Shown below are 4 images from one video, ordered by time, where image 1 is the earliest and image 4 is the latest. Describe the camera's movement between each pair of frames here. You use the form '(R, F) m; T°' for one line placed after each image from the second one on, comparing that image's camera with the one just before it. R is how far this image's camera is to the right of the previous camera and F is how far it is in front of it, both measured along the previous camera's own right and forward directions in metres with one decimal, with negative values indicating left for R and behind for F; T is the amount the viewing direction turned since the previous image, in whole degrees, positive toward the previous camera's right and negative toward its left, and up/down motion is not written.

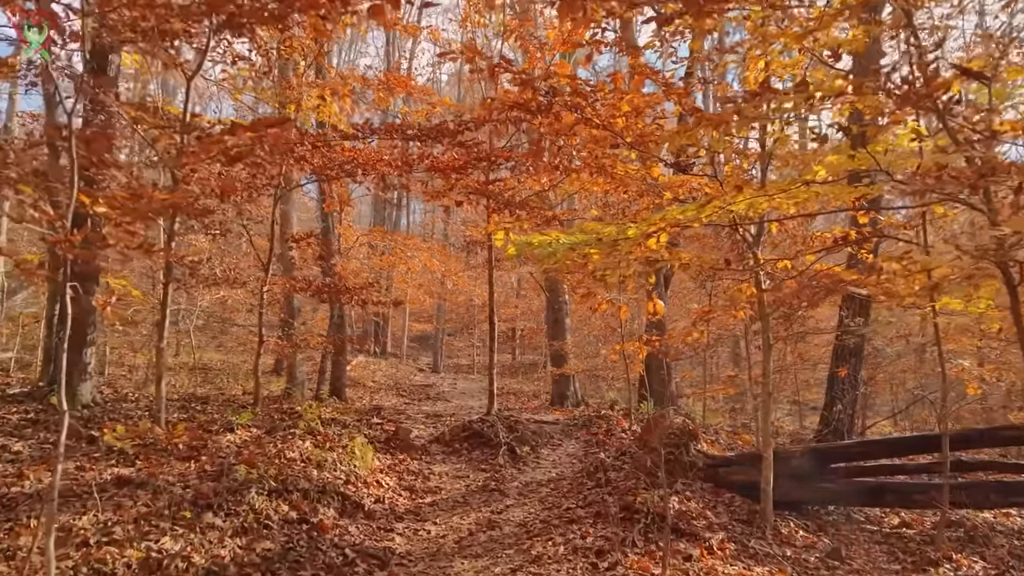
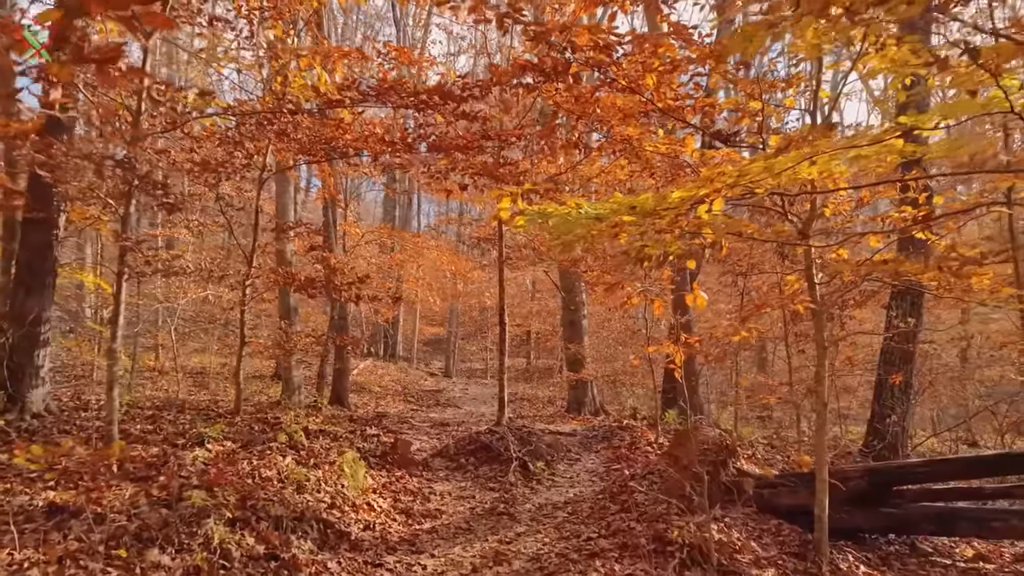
(0.0, +1.0) m; -1°
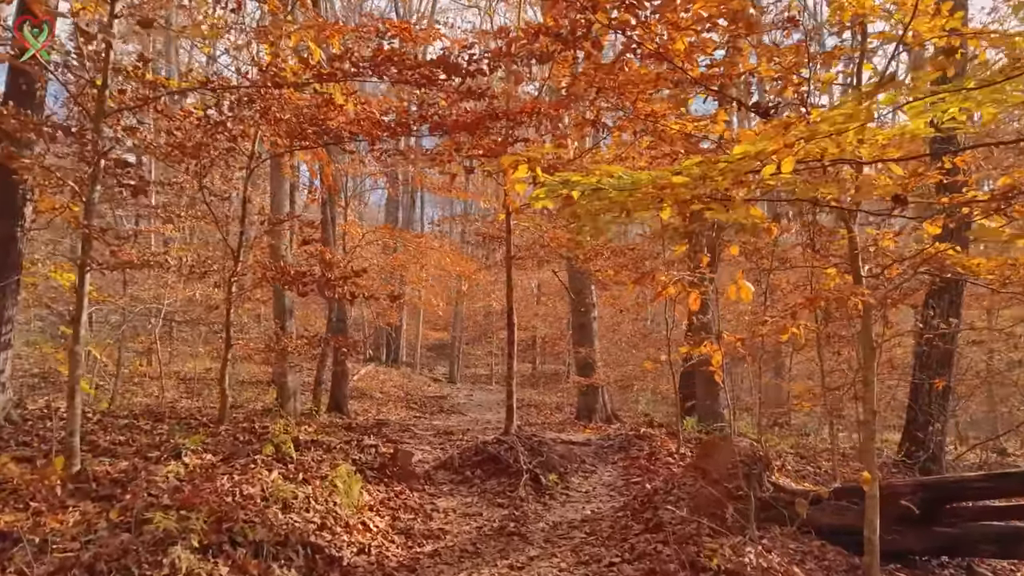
(-0.1, +0.7) m; 0°
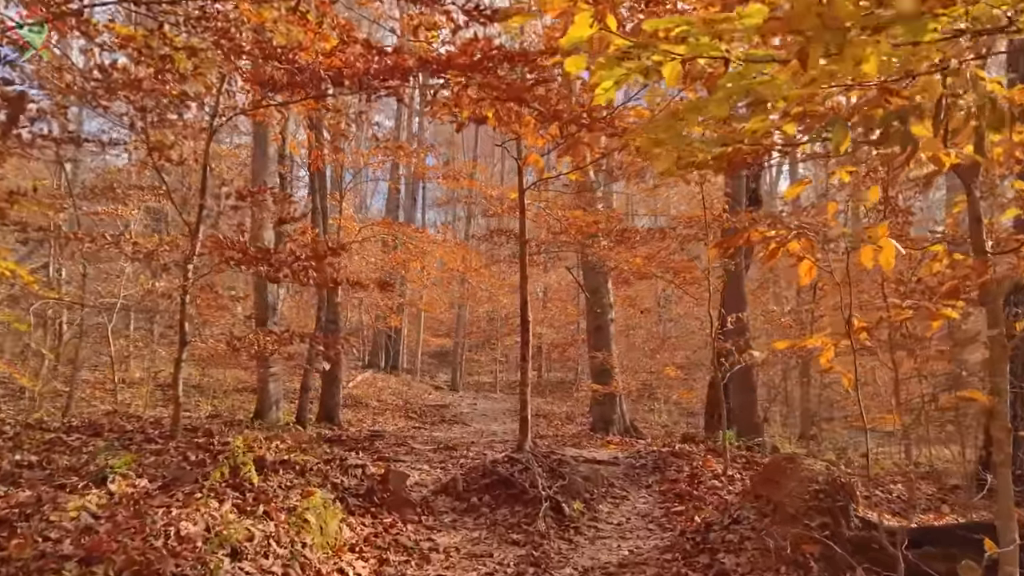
(-0.2, +1.3) m; 0°
